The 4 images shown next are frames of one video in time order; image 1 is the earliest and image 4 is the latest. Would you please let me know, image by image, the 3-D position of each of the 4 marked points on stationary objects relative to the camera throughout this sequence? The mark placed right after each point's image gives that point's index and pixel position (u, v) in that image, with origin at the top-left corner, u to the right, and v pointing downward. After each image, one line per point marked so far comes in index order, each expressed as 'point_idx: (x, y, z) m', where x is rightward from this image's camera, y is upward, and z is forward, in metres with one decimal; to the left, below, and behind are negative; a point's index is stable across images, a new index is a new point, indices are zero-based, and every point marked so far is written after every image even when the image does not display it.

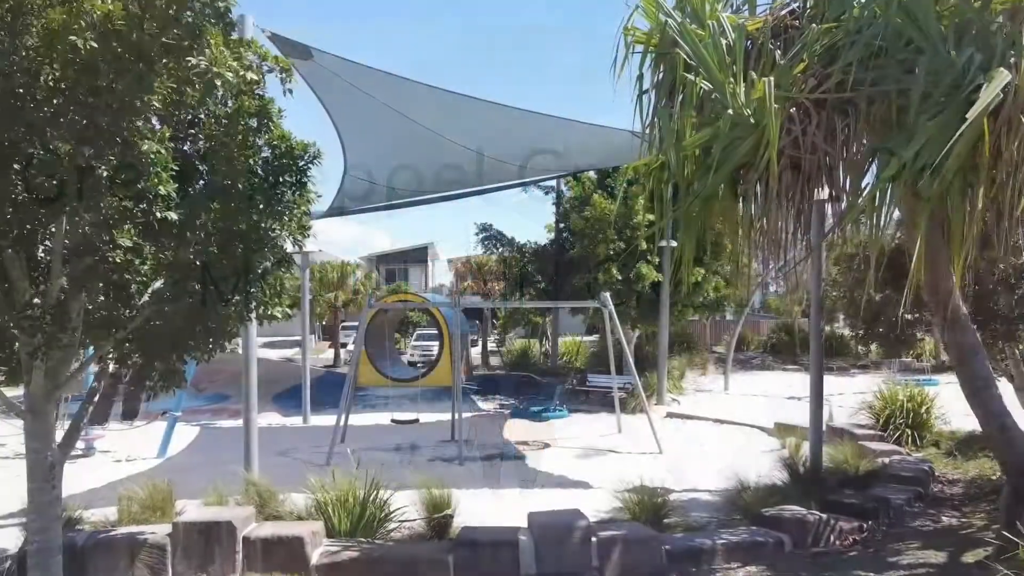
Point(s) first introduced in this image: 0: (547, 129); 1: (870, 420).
0: (+0.5, +1.8, +8.3) m
1: (+3.9, -1.4, +7.8) m
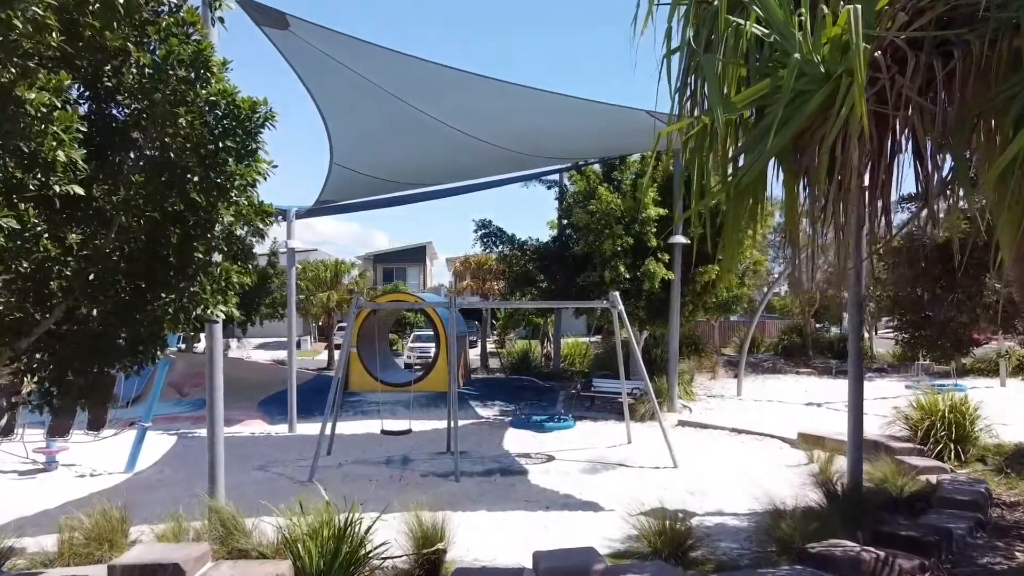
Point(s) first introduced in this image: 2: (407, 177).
0: (+0.5, +1.8, +7.6) m
1: (+3.9, -1.4, +7.1) m
2: (-1.3, +1.5, +9.6) m
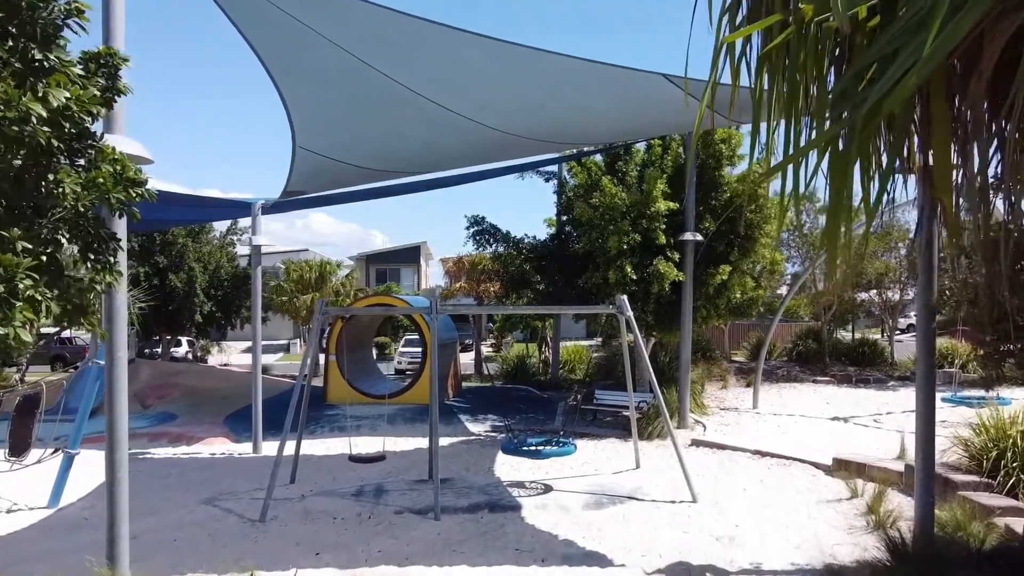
0: (+0.4, +1.8, +6.5) m
1: (+3.8, -1.4, +6.0) m
2: (-1.4, +1.4, +8.5) m
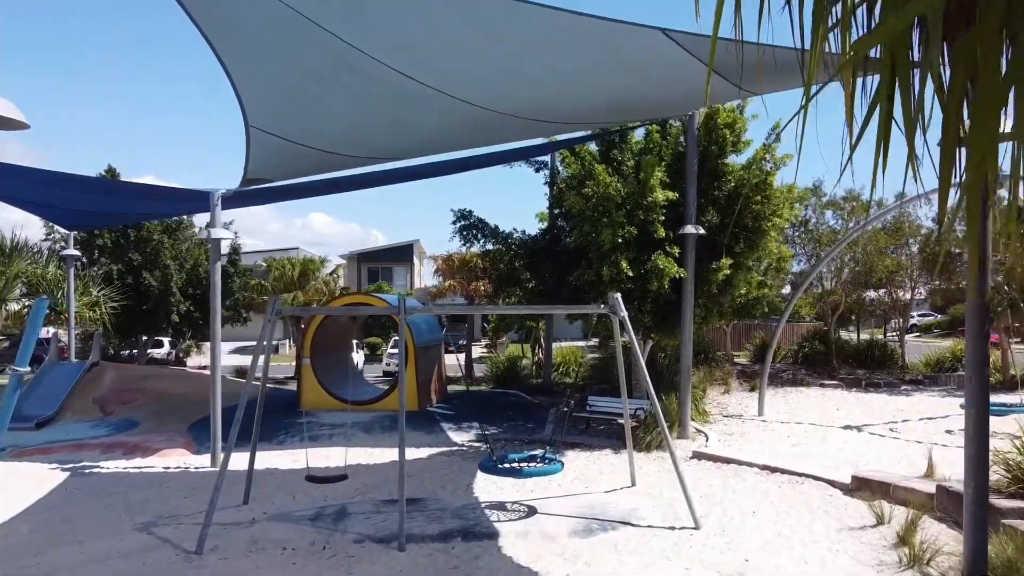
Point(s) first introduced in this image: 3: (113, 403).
0: (+0.2, +1.8, +5.7) m
1: (+3.6, -1.4, +5.3) m
2: (-1.5, +1.5, +7.8) m
3: (-5.9, -1.7, +10.7) m
